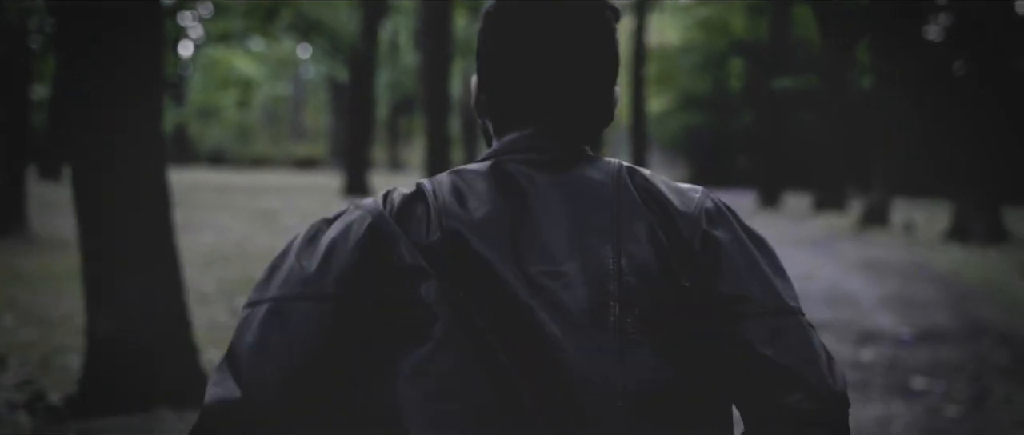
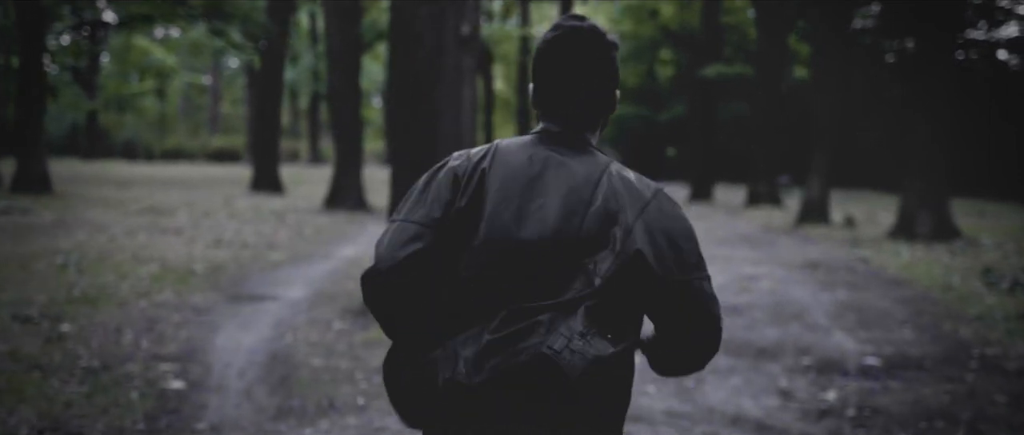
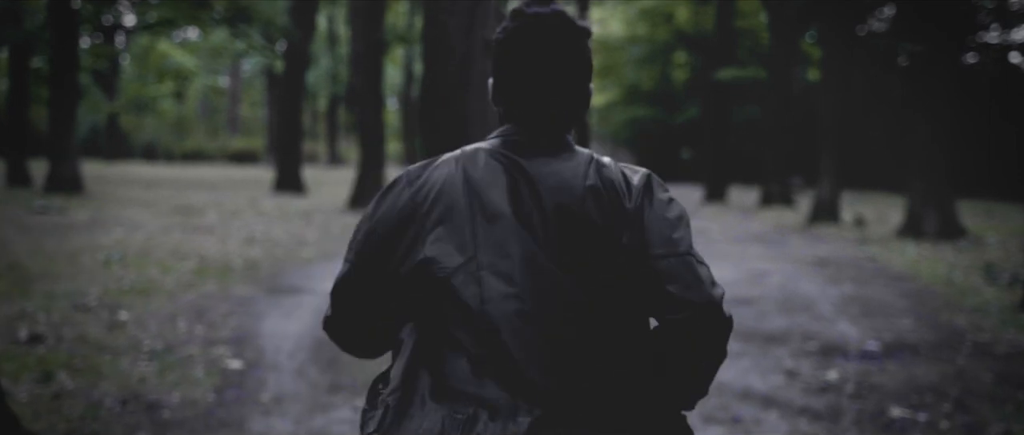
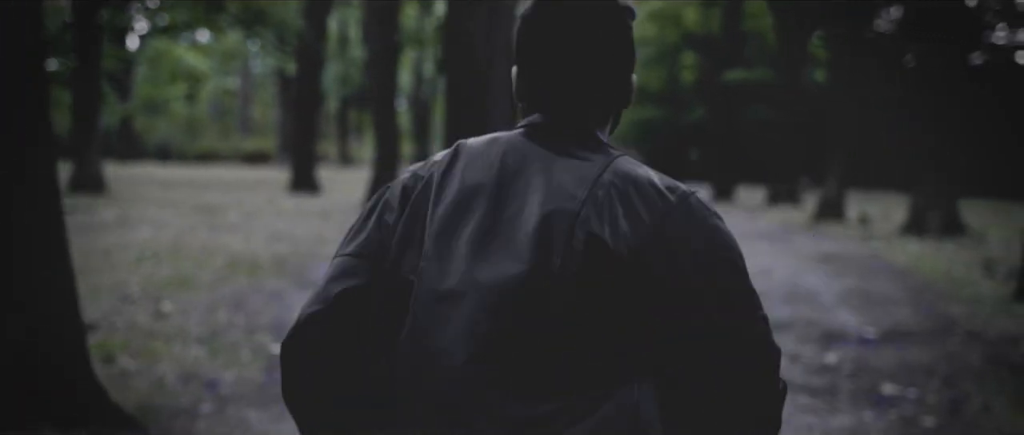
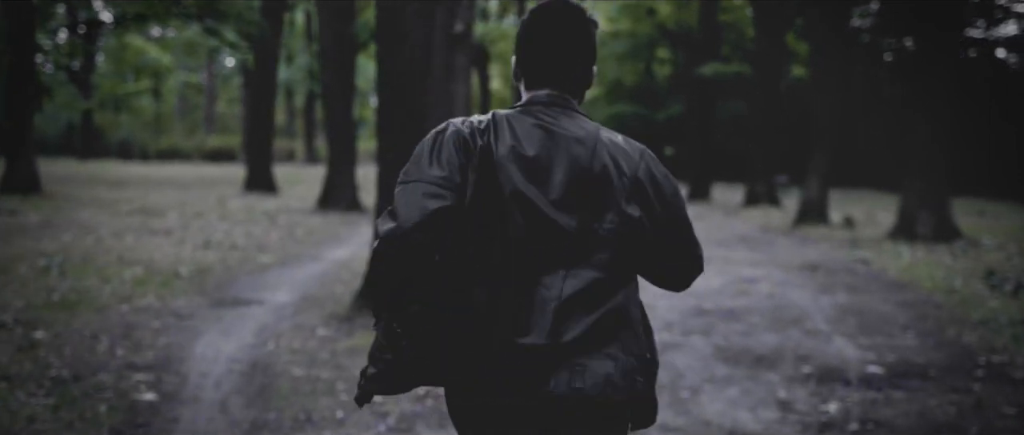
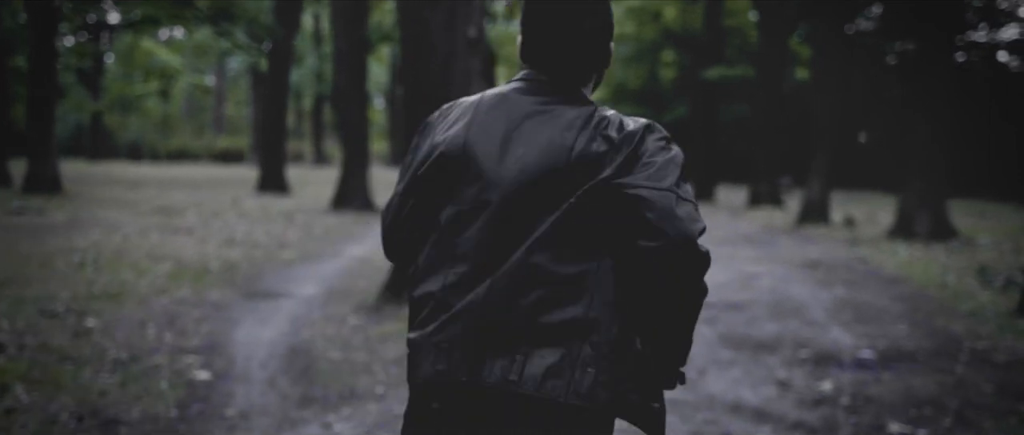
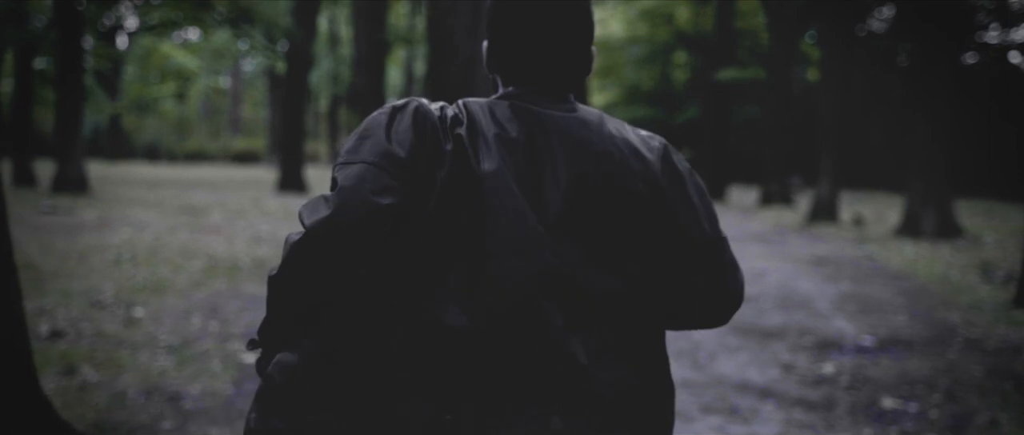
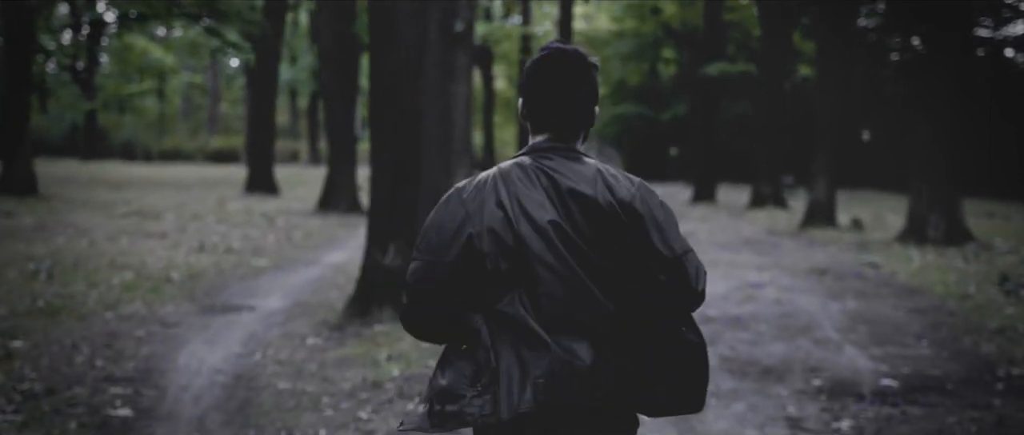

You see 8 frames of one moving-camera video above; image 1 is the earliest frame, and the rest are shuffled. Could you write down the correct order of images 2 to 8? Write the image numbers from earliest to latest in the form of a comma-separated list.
4, 7, 3, 6, 2, 5, 8
